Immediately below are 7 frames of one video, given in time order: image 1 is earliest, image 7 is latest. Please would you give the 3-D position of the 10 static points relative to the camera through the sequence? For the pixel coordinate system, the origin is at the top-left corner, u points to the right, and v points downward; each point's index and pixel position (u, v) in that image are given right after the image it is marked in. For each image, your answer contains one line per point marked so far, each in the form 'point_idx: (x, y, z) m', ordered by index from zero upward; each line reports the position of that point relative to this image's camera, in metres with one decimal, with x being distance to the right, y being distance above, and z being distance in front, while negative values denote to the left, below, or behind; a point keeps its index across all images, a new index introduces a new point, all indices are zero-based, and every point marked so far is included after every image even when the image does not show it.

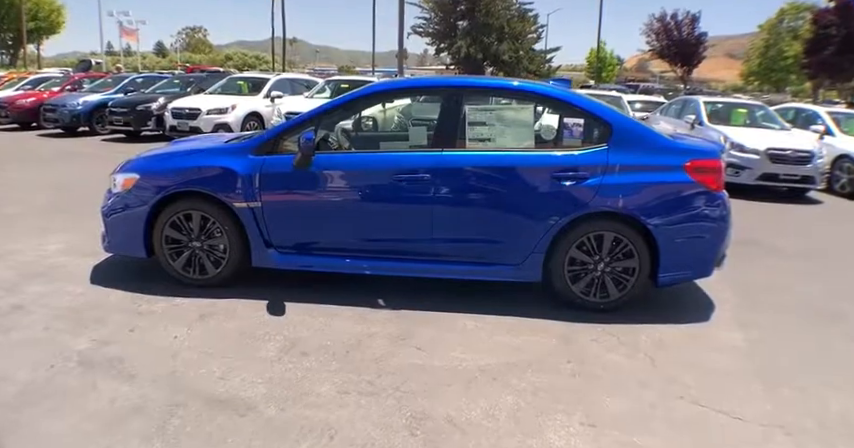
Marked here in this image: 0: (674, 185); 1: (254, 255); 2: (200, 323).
0: (+1.8, +0.3, +4.3) m
1: (-1.3, -0.2, +4.5) m
2: (-1.5, -0.7, +3.9) m
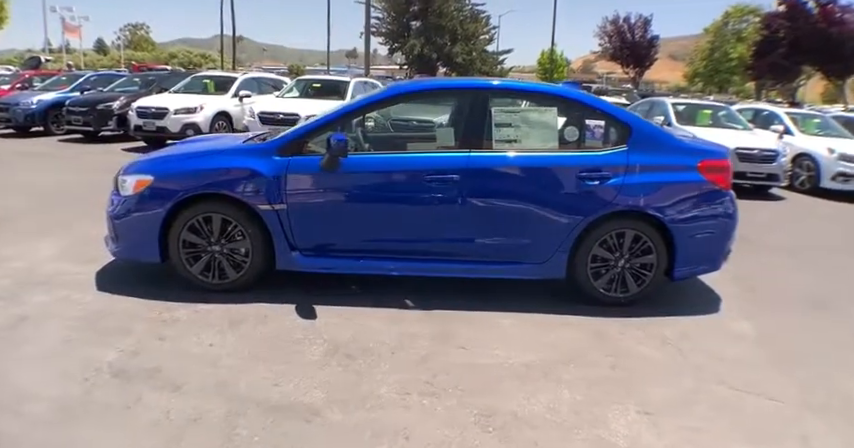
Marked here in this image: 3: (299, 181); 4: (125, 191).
0: (+2.0, +0.3, +4.5) m
1: (-1.1, -0.2, +4.4) m
2: (-1.3, -0.7, +3.8) m
3: (-0.9, +0.3, +4.3) m
4: (-2.2, +0.3, +4.4) m
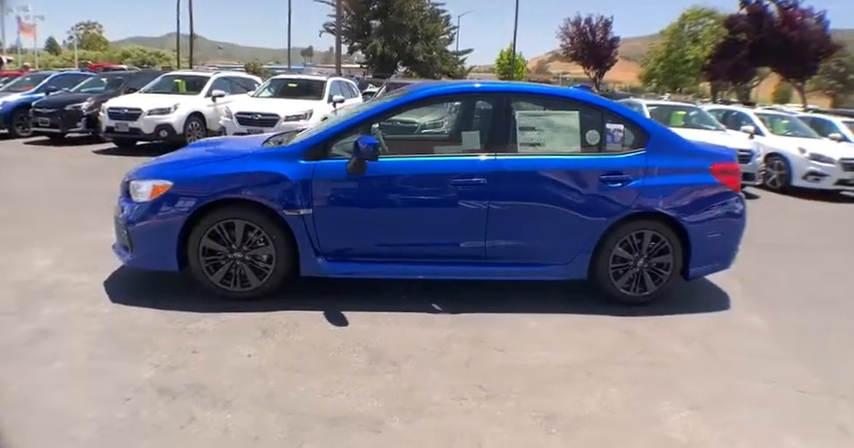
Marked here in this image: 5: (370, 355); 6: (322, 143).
0: (+2.2, +0.3, +4.6) m
1: (-0.9, -0.3, +4.3) m
2: (-1.0, -0.7, +3.7) m
3: (-0.7, +0.3, +4.2) m
4: (-2.1, +0.2, +4.2) m
5: (-0.3, -0.8, +3.5) m
6: (-0.7, +0.6, +4.3) m
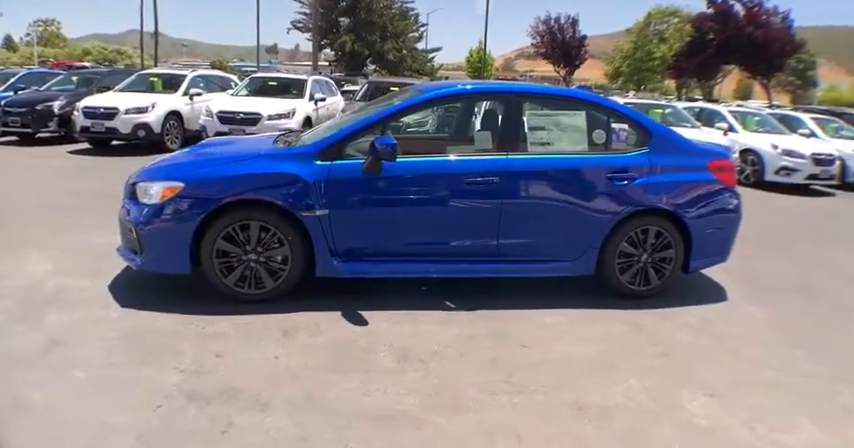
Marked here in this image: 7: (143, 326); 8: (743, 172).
0: (+2.2, +0.3, +4.8) m
1: (-0.8, -0.3, +4.3) m
2: (-0.9, -0.7, +3.7) m
3: (-0.6, +0.3, +4.2) m
4: (-2.0, +0.2, +4.2) m
5: (-0.2, -0.8, +3.6) m
6: (-0.6, +0.6, +4.3) m
7: (-1.9, -0.7, +4.0) m
8: (+6.1, +1.0, +11.5) m
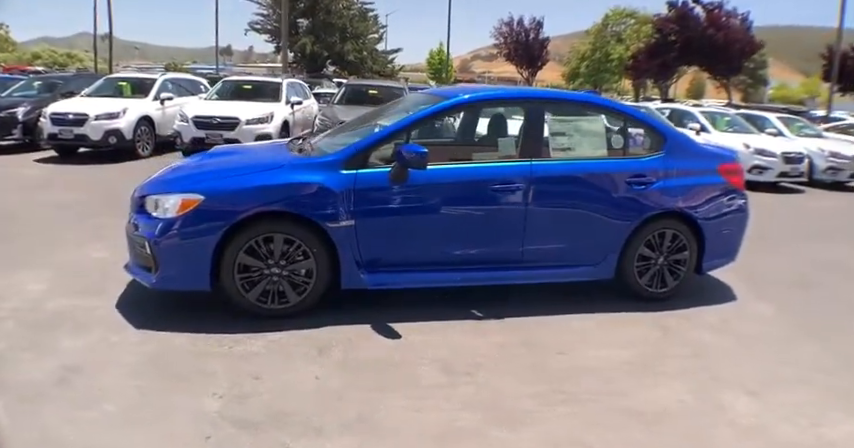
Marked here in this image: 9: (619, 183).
0: (+2.4, +0.3, +4.9) m
1: (-0.6, -0.4, +4.2) m
2: (-0.6, -0.8, +3.6) m
3: (-0.4, +0.2, +4.1) m
4: (-1.8, +0.1, +4.0) m
5: (+0.1, -0.8, +3.5) m
6: (-0.5, +0.5, +4.2) m
7: (-1.7, -0.8, +3.8) m
8: (+5.7, +1.1, +11.8) m
9: (+1.5, +0.3, +4.6) m
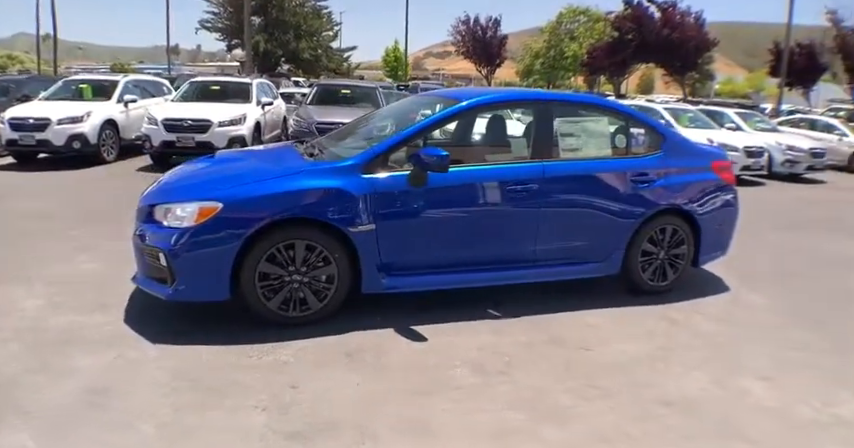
0: (+2.4, +0.4, +5.1) m
1: (-0.4, -0.4, +4.2) m
2: (-0.4, -0.8, +3.6) m
3: (-0.3, +0.2, +4.1) m
4: (-1.6, 0.0, +3.9) m
5: (+0.3, -0.9, +3.6) m
6: (-0.3, +0.5, +4.2) m
7: (-1.5, -0.8, +3.7) m
8: (+5.3, +1.2, +12.3) m
9: (+1.6, +0.3, +4.7) m
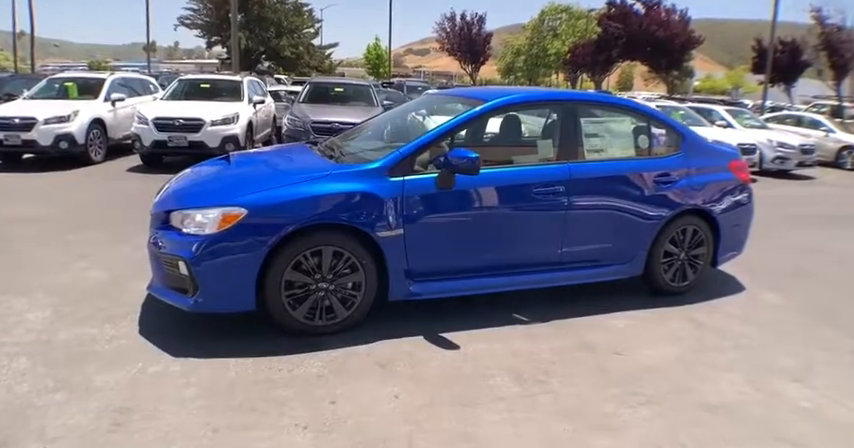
0: (+2.6, +0.4, +5.1) m
1: (-0.3, -0.4, +4.1) m
2: (-0.2, -0.9, +3.5) m
3: (-0.1, +0.1, +4.0) m
4: (-1.4, 0.0, +3.8) m
5: (+0.5, -0.9, +3.5) m
6: (-0.2, +0.4, +4.1) m
7: (-1.3, -0.9, +3.6) m
8: (+5.2, +1.3, +12.3) m
9: (+1.7, +0.3, +4.7) m
